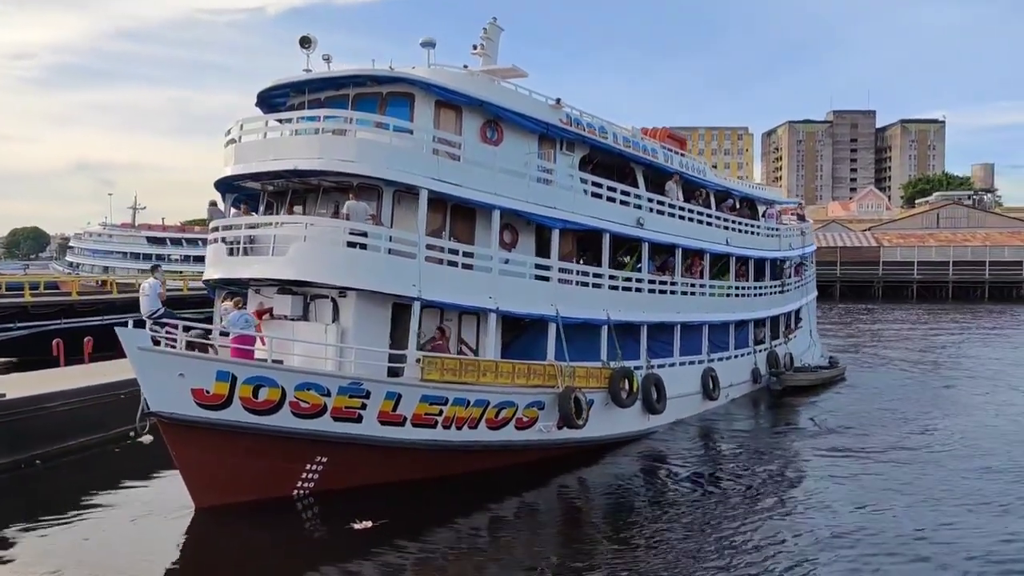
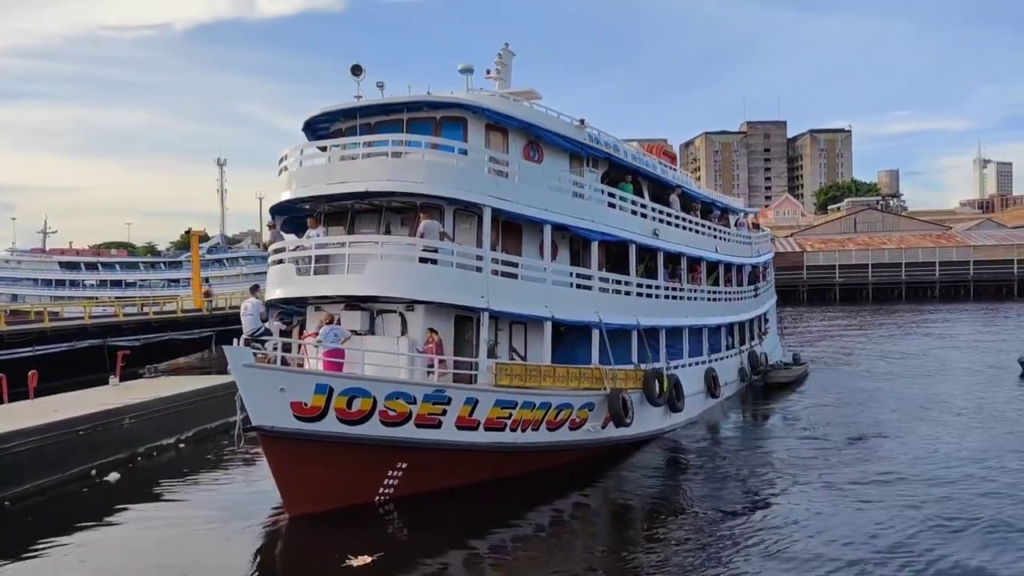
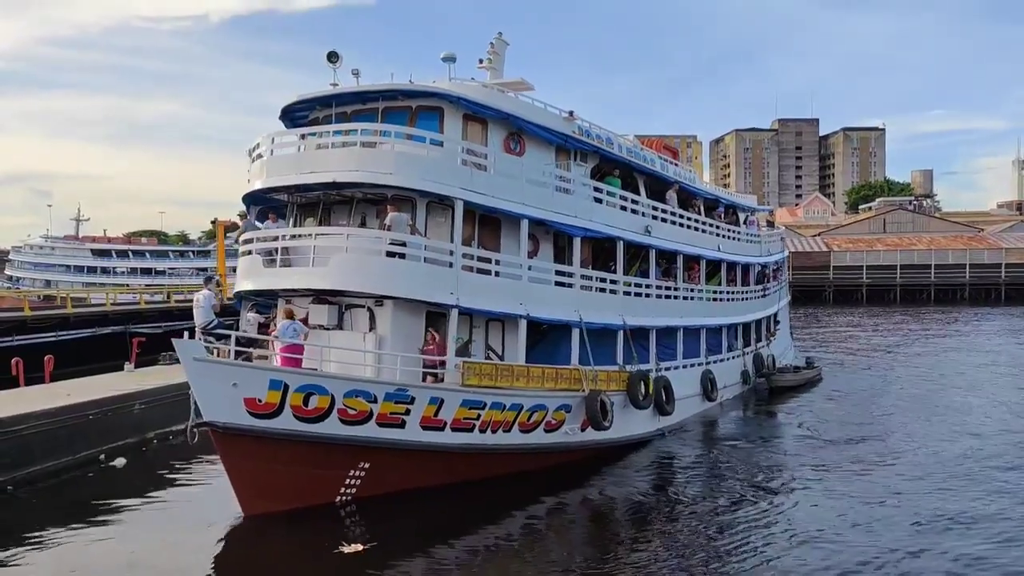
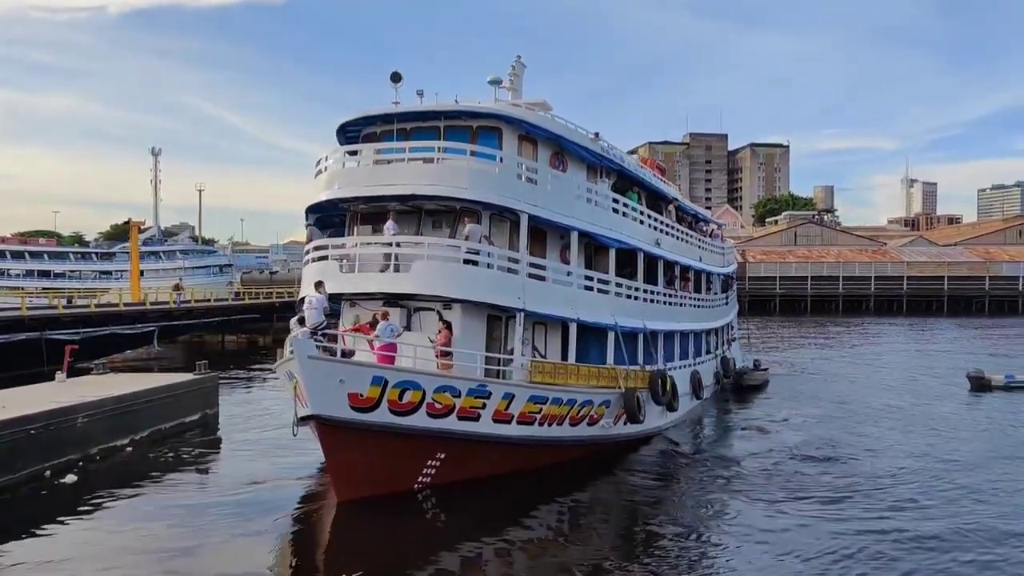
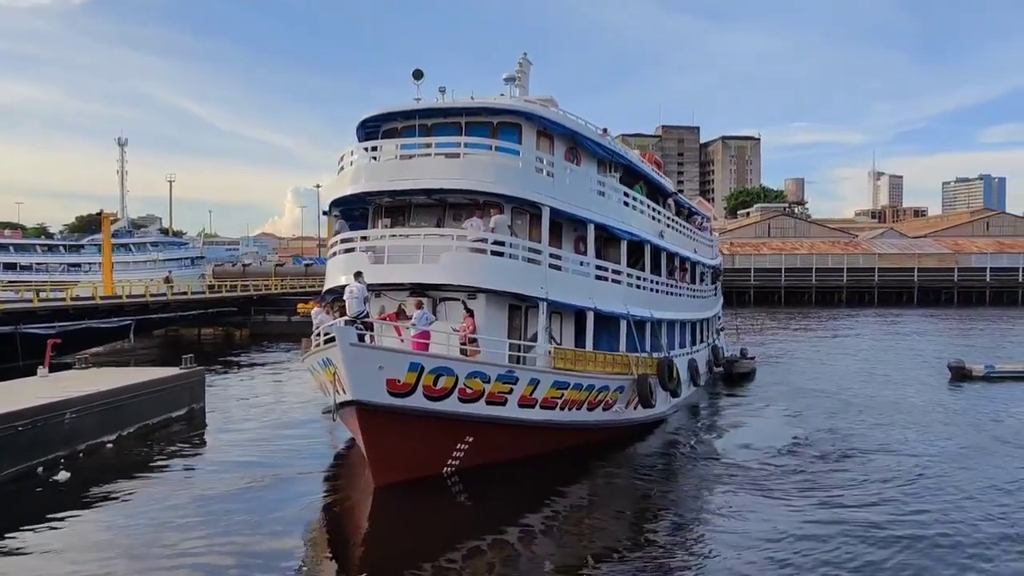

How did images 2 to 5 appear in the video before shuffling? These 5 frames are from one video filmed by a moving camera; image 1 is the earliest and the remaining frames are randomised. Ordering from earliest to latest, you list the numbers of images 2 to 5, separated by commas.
3, 2, 4, 5
